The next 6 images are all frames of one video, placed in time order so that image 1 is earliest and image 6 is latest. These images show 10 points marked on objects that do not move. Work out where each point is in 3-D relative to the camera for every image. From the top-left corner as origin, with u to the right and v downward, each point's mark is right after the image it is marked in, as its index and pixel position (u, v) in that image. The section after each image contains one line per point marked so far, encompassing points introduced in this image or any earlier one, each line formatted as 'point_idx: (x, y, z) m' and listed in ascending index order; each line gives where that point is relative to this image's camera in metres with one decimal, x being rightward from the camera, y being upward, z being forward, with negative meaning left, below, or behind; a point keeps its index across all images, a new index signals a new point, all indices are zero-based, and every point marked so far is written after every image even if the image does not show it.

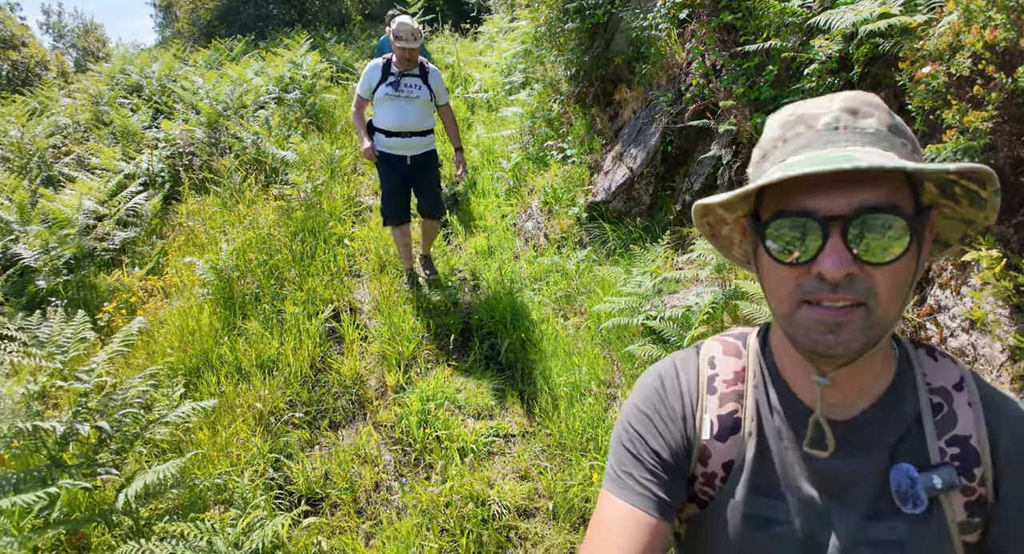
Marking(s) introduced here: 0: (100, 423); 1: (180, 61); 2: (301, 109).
0: (-1.8, -0.6, +3.0) m
1: (-5.2, +3.6, +10.6) m
2: (-2.7, +2.3, +8.8) m
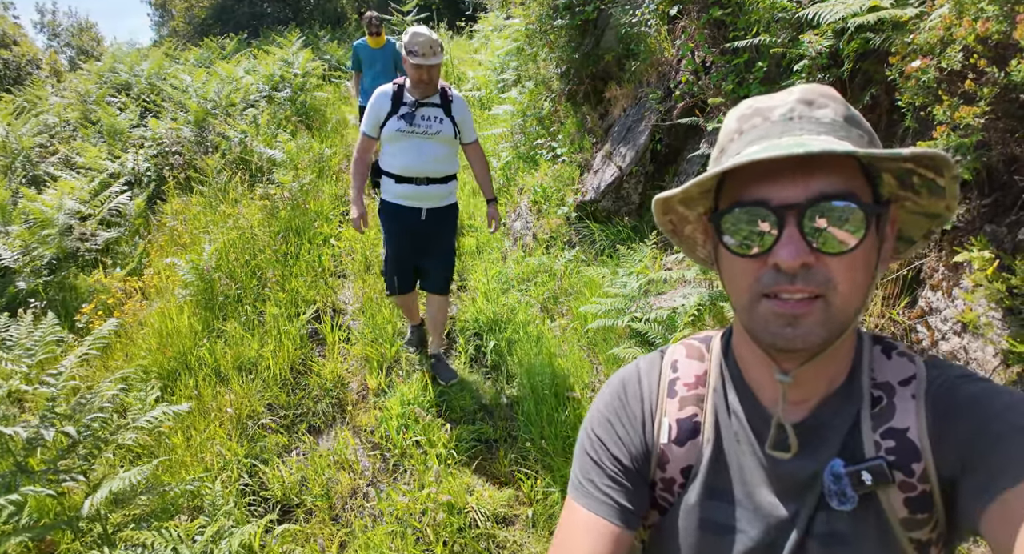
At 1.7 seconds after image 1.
0: (-1.9, -0.7, +2.9) m
1: (-5.3, +3.6, +10.5) m
2: (-2.8, +2.3, +8.7) m
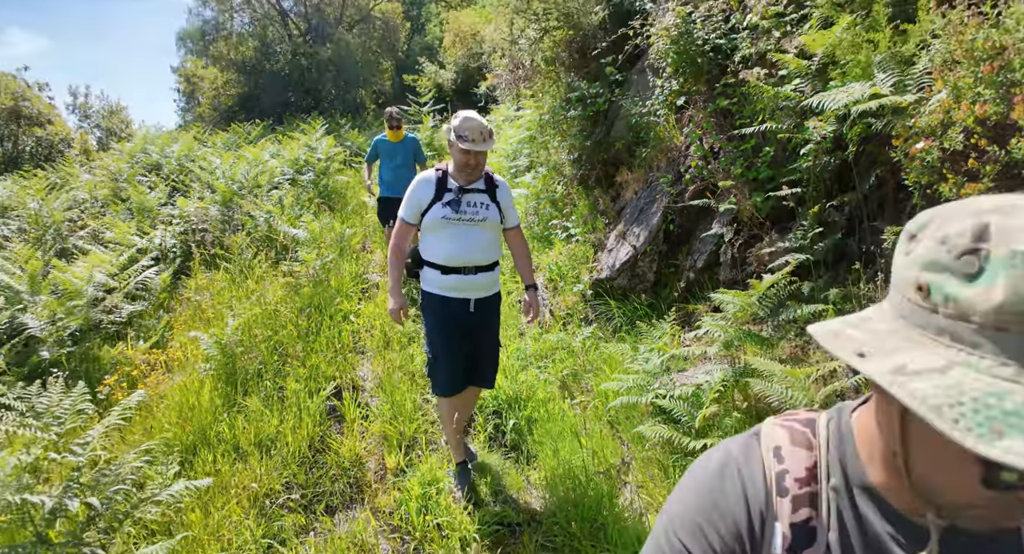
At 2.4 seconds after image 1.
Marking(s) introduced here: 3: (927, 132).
0: (-1.8, -1.0, +2.8) m
1: (-5.2, +2.3, +11.0) m
2: (-2.7, +1.2, +9.1) m
3: (+1.9, +0.7, +3.0) m
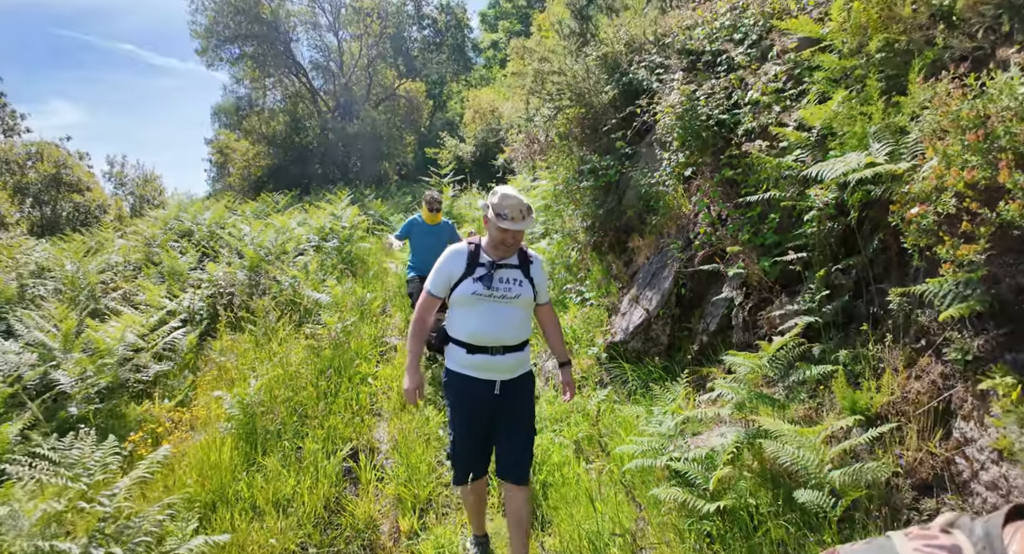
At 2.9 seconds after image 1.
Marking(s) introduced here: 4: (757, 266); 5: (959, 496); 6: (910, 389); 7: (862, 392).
0: (-1.8, -1.2, +2.9) m
1: (-4.9, +1.1, +11.5) m
2: (-2.5, +0.3, +9.3) m
3: (+1.9, +0.4, +3.1) m
4: (+1.6, +0.1, +4.4) m
5: (+2.0, -0.9, +2.8) m
6: (+2.0, -0.5, +3.2) m
7: (+1.8, -0.6, +3.3) m
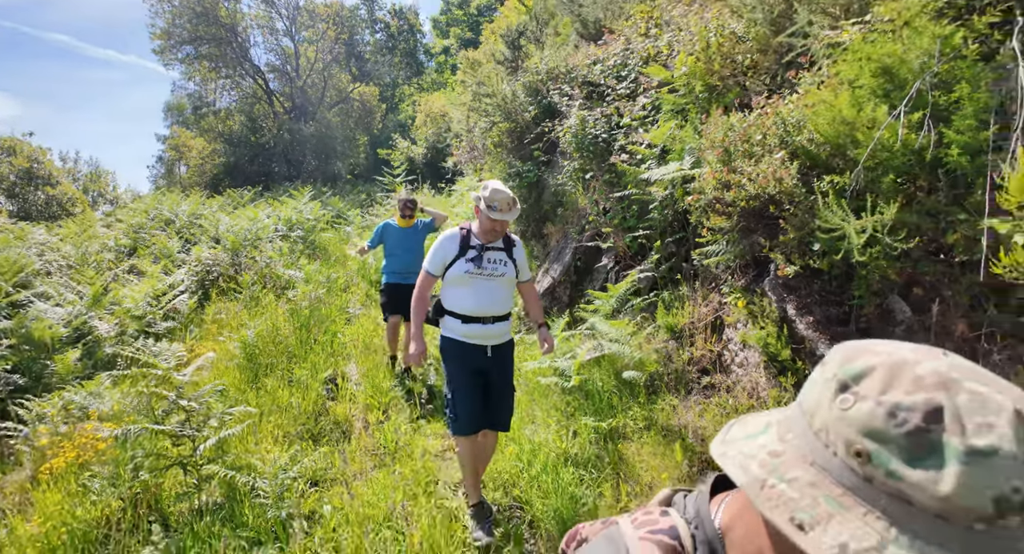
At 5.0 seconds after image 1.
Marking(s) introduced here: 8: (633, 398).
0: (-2.2, -0.9, +4.5) m
1: (-6.0, +1.4, +12.8) m
2: (-3.4, +0.6, +10.8) m
3: (+1.4, +0.6, +5.0) m
4: (+1.0, +0.3, +6.2) m
5: (+1.5, -0.7, +4.7) m
6: (+1.5, -0.3, +5.1) m
7: (+1.3, -0.3, +5.2) m
8: (+0.9, -0.9, +4.8) m
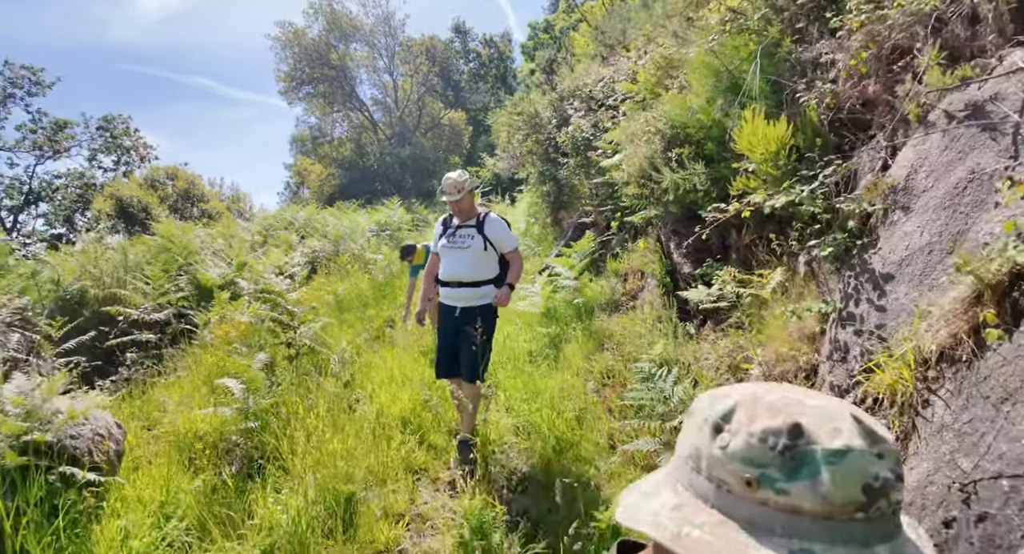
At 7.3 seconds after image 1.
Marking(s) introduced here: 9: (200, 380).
0: (-2.4, -0.5, +7.1) m
1: (-4.7, +1.6, +16.0) m
2: (-2.5, +0.8, +13.6) m
3: (+1.3, +1.1, +7.0) m
4: (+1.1, +0.8, +8.3) m
5: (+1.3, -0.2, +6.7) m
6: (+1.3, +0.2, +7.1) m
7: (+1.1, +0.2, +7.2) m
8: (+0.7, -0.4, +6.9) m
9: (-2.9, -1.0, +6.1) m
